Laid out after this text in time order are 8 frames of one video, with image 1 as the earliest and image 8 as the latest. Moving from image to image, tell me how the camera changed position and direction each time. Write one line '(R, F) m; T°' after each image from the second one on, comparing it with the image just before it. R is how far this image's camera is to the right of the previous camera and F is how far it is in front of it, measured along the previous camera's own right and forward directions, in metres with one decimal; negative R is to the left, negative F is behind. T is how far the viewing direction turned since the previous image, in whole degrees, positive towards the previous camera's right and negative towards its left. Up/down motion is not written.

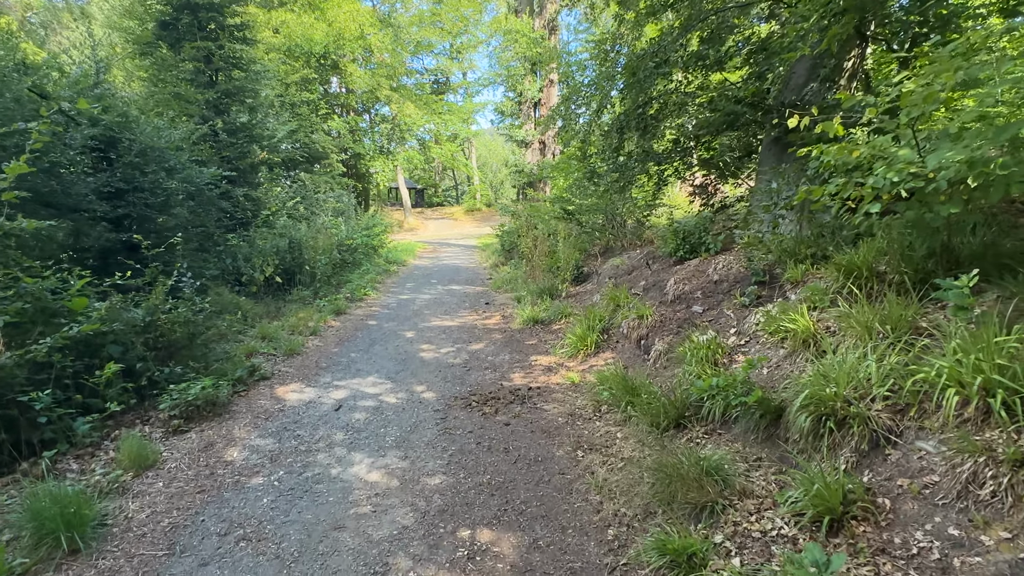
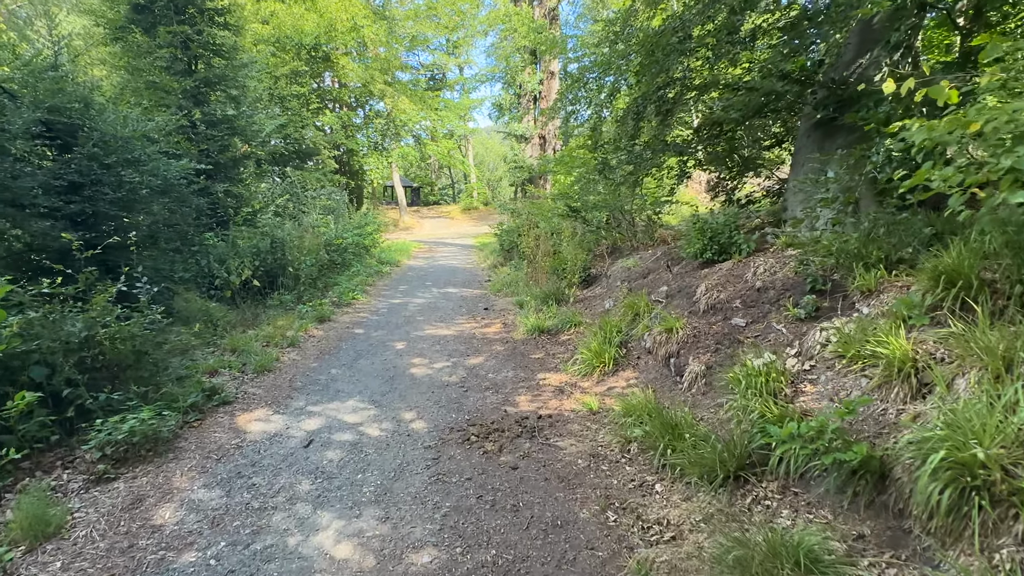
(-0.1, +0.8) m; 0°
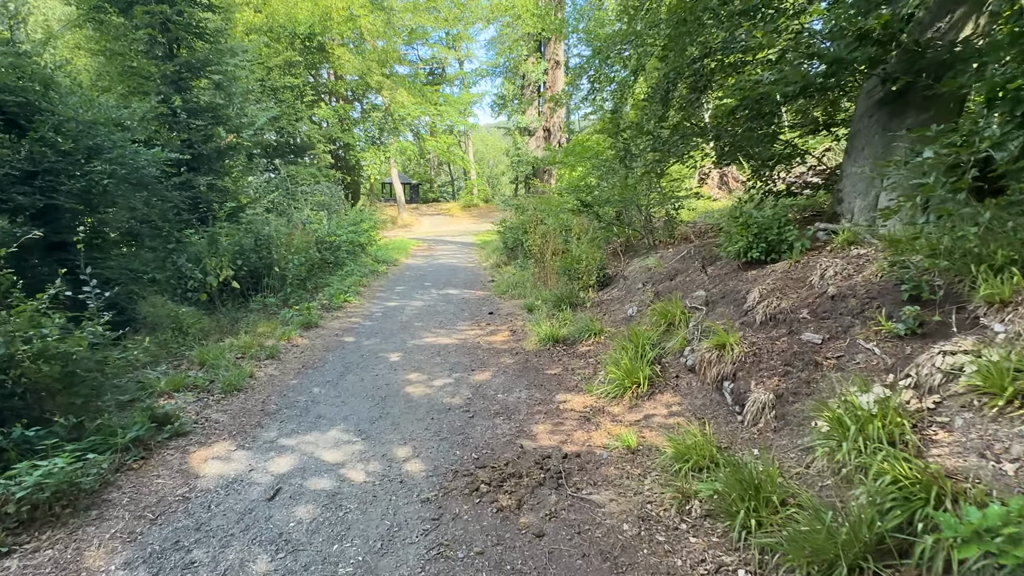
(-0.1, +0.8) m; 0°
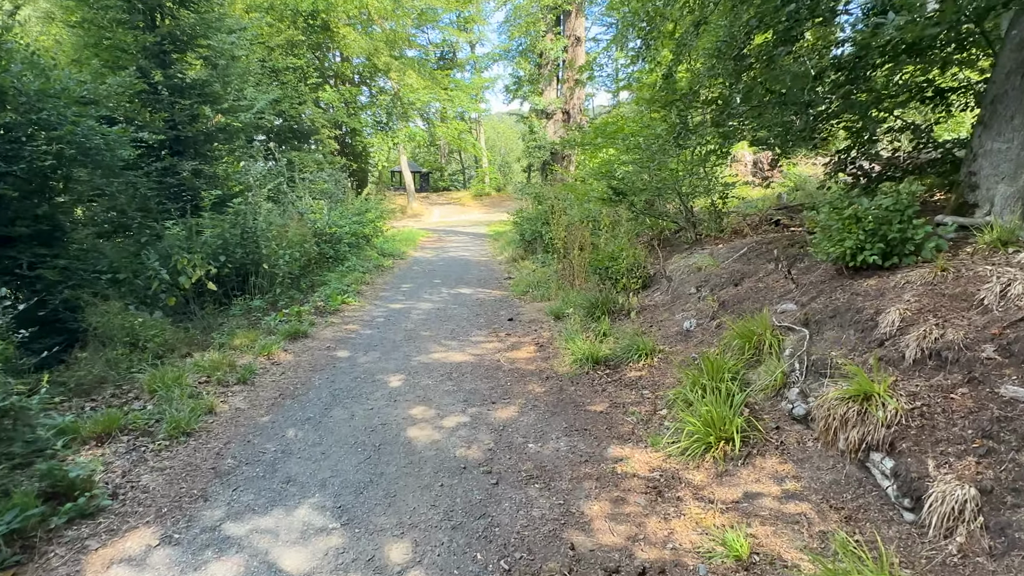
(-0.1, +1.1) m; -1°
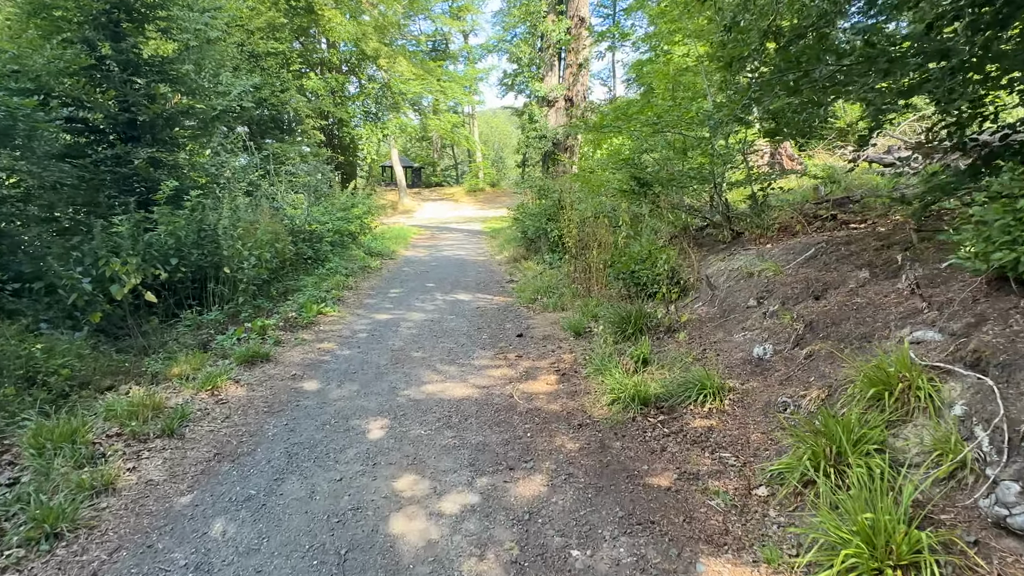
(-0.2, +1.1) m; +1°
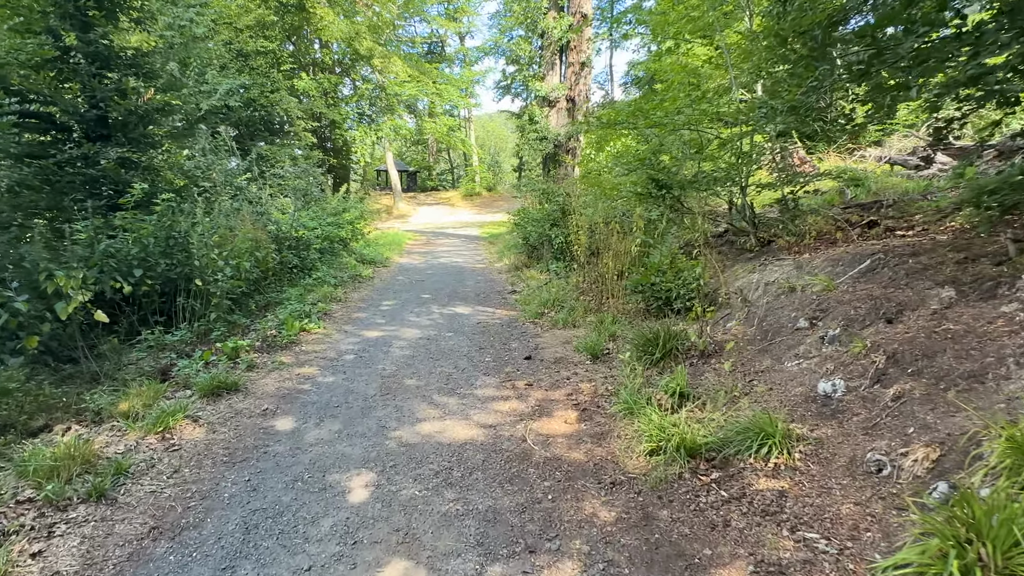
(-0.1, +0.6) m; 0°
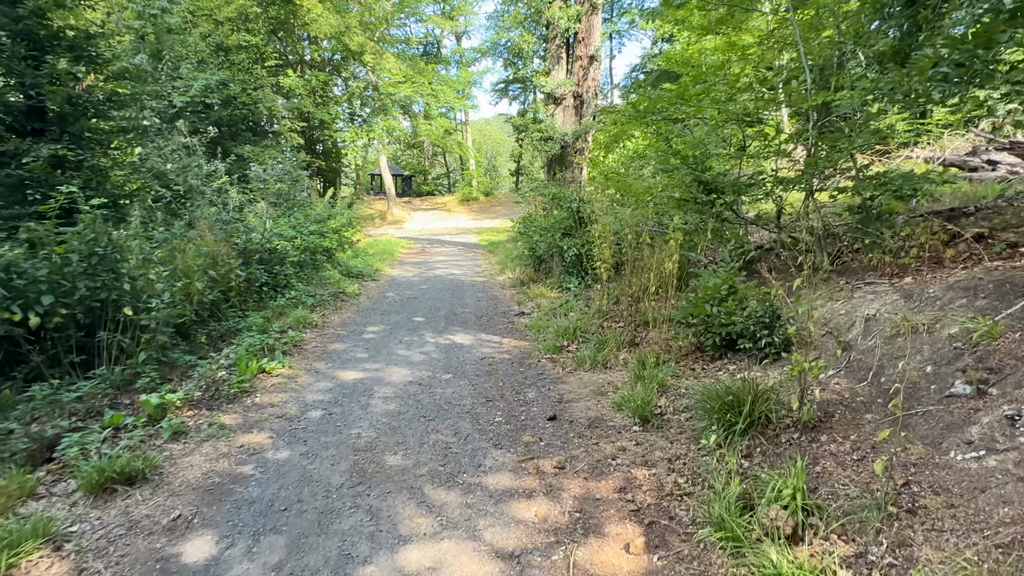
(-0.1, +1.2) m; 0°
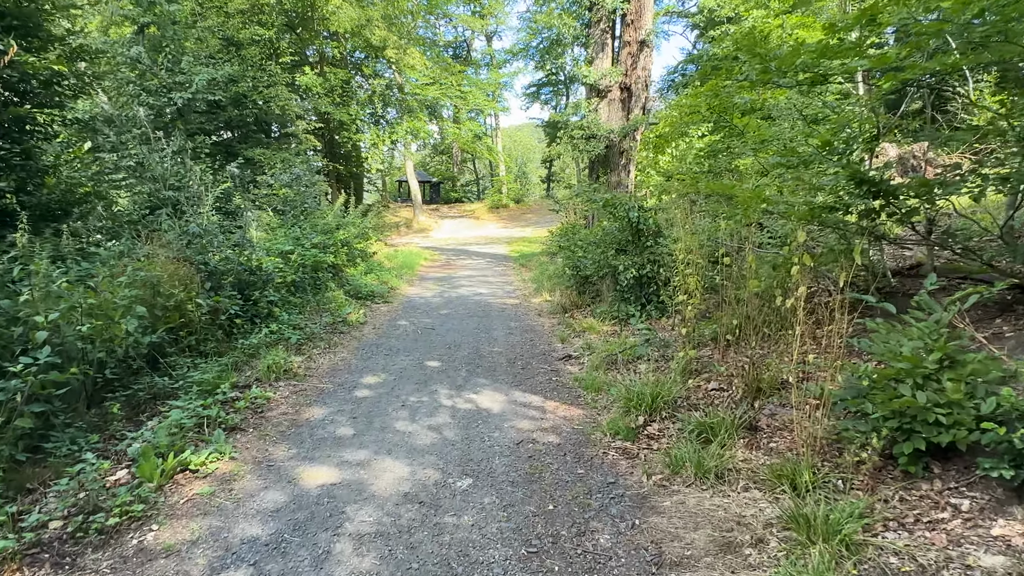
(-0.1, +1.7) m; -3°
